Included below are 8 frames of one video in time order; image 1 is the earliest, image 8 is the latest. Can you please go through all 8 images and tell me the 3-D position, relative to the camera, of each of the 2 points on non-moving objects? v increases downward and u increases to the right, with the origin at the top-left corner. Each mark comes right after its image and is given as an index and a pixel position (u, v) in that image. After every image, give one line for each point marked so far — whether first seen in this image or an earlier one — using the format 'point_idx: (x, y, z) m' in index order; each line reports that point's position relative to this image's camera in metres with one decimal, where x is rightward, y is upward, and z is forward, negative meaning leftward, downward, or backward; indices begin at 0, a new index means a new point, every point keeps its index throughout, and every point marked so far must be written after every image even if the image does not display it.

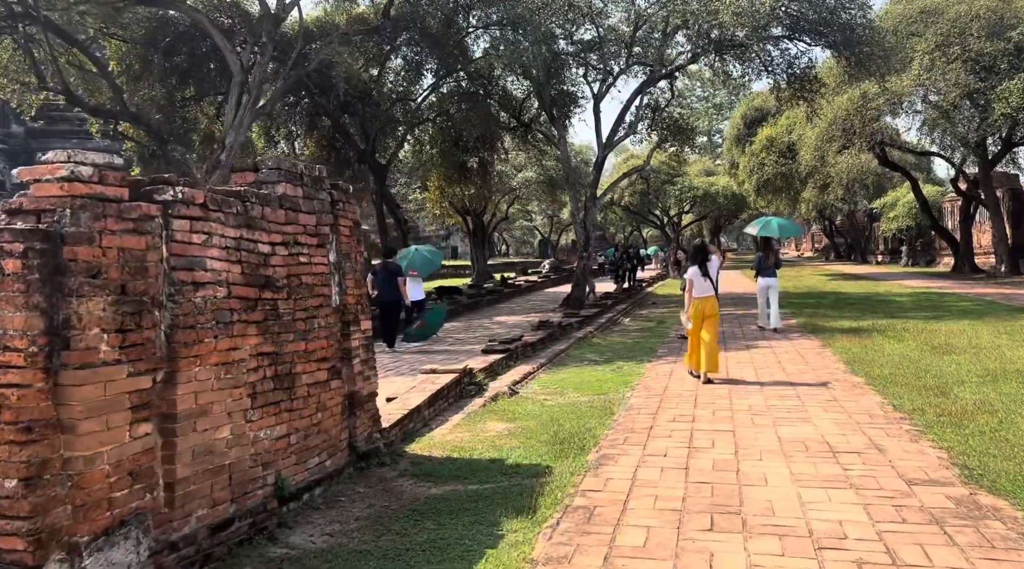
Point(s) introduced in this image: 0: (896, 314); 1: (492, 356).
0: (+6.1, -0.5, +13.5) m
1: (-0.2, -0.7, +8.2) m
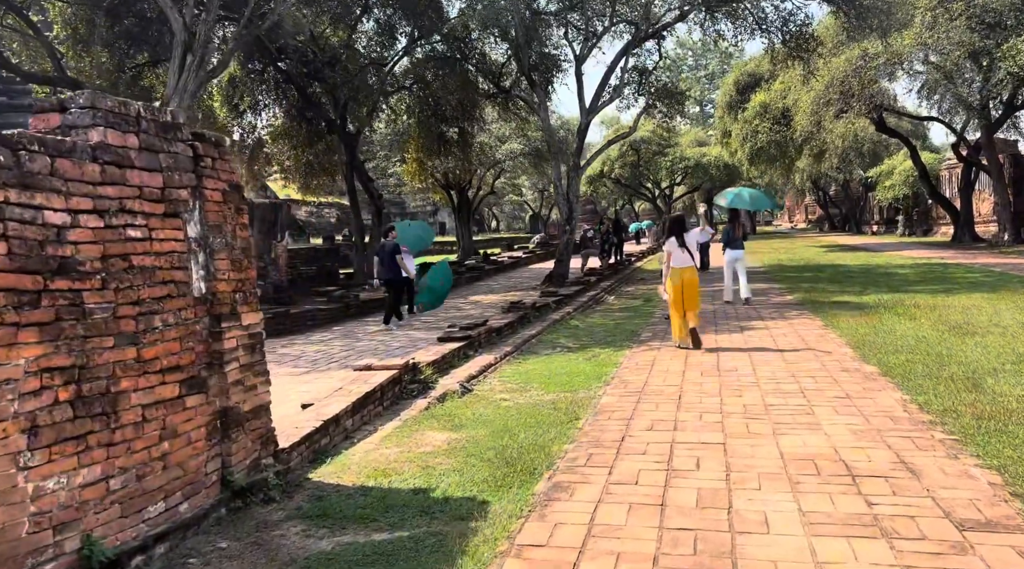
0: (+5.8, -0.1, +12.5) m
1: (-0.5, -0.5, +7.1) m
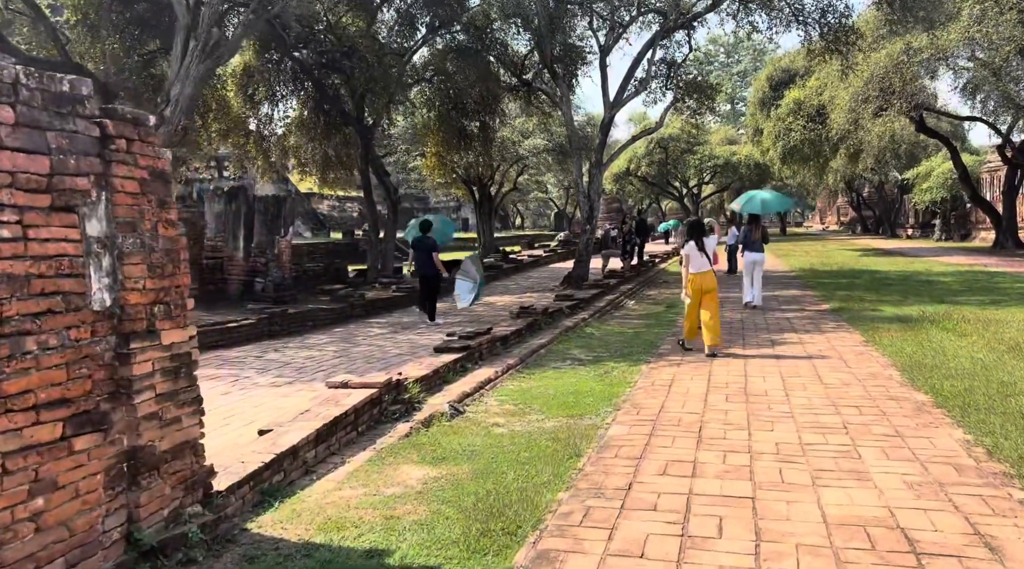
0: (+6.0, -0.2, +11.6) m
1: (-0.5, -0.5, +6.4) m
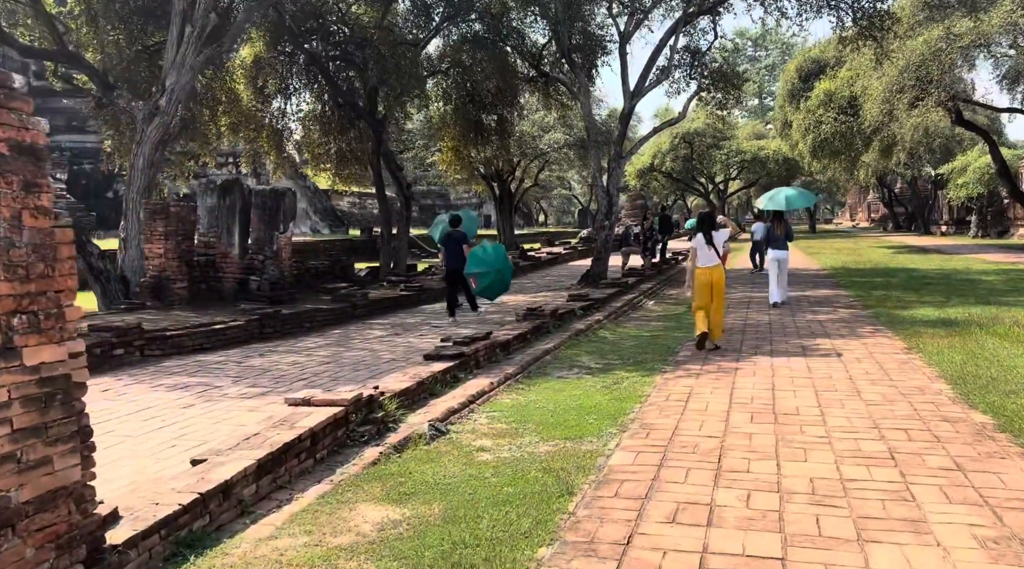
0: (+6.1, -0.2, +10.7) m
1: (-0.5, -0.5, +5.8) m
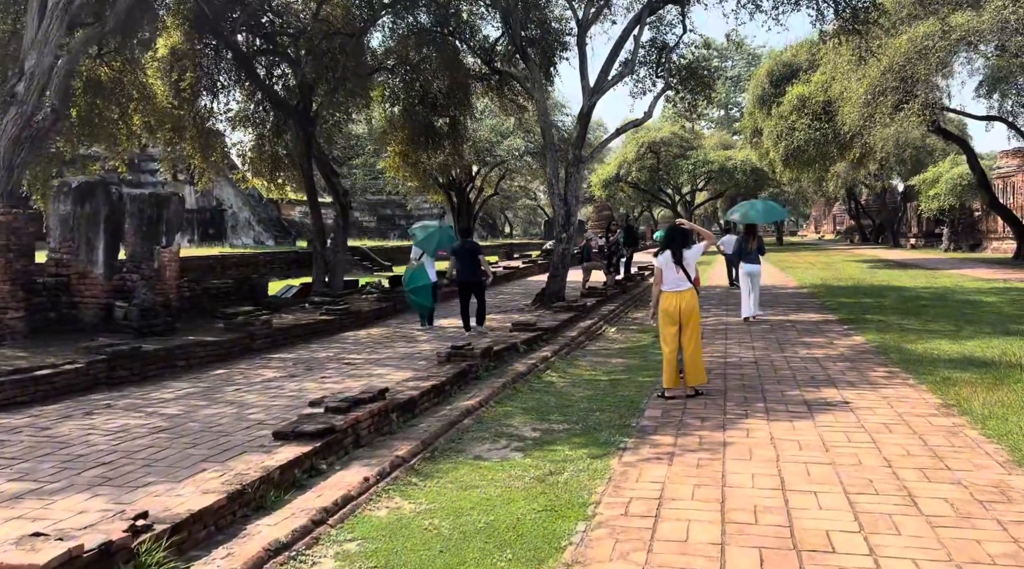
0: (+5.4, -0.5, +9.1) m
1: (-1.0, -0.8, +3.9) m
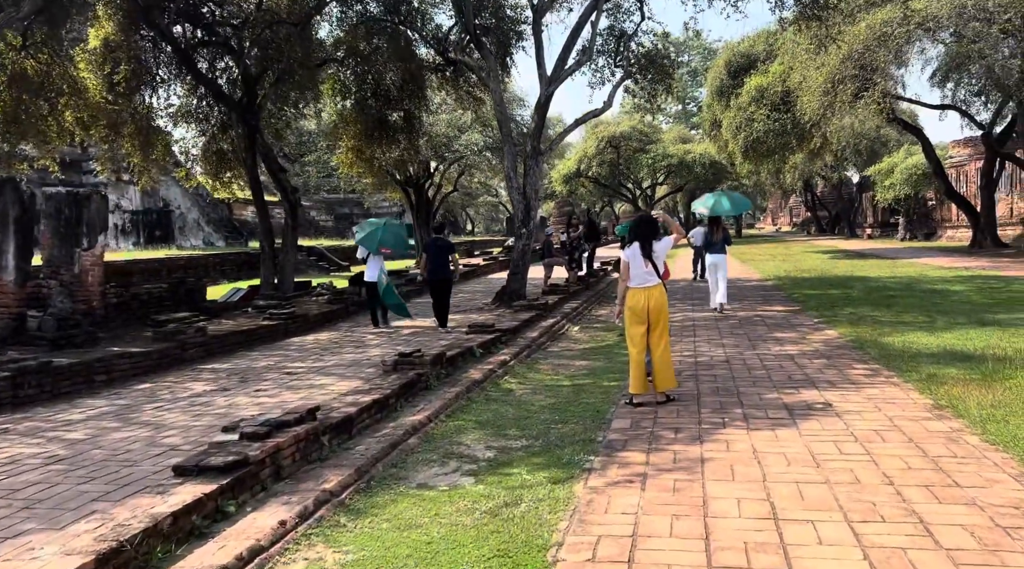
0: (+4.9, -0.4, +8.8) m
1: (-1.3, -0.8, +3.3) m
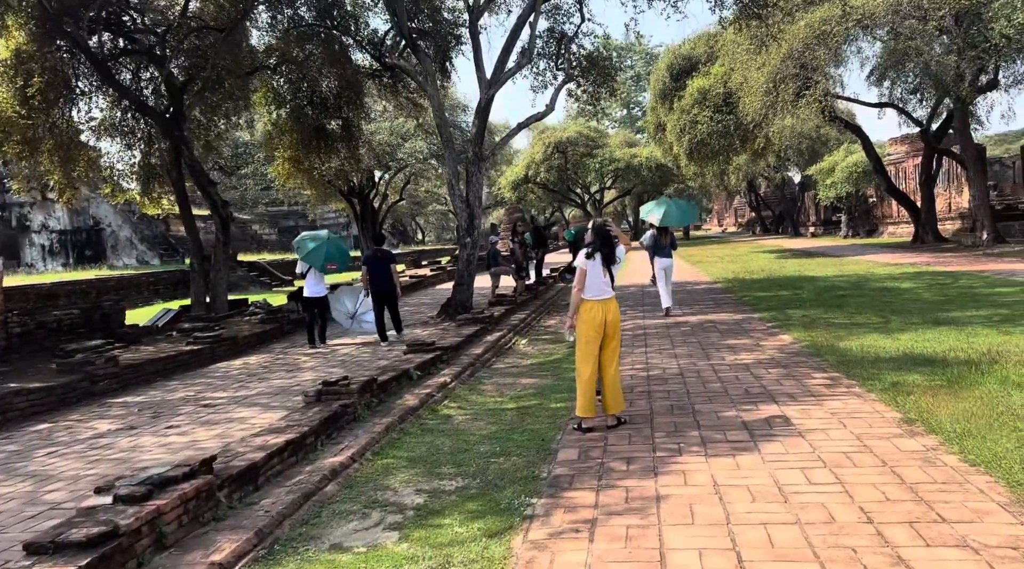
0: (+4.3, -0.4, +8.6) m
1: (-1.5, -0.9, +2.7) m
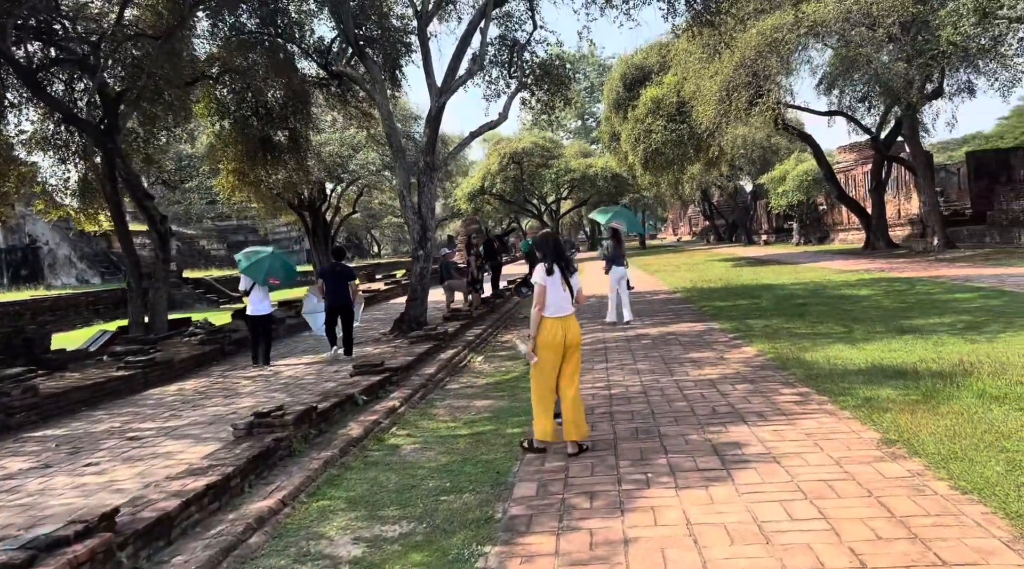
0: (+3.9, -0.4, +8.4) m
1: (-1.6, -1.0, +2.2) m
